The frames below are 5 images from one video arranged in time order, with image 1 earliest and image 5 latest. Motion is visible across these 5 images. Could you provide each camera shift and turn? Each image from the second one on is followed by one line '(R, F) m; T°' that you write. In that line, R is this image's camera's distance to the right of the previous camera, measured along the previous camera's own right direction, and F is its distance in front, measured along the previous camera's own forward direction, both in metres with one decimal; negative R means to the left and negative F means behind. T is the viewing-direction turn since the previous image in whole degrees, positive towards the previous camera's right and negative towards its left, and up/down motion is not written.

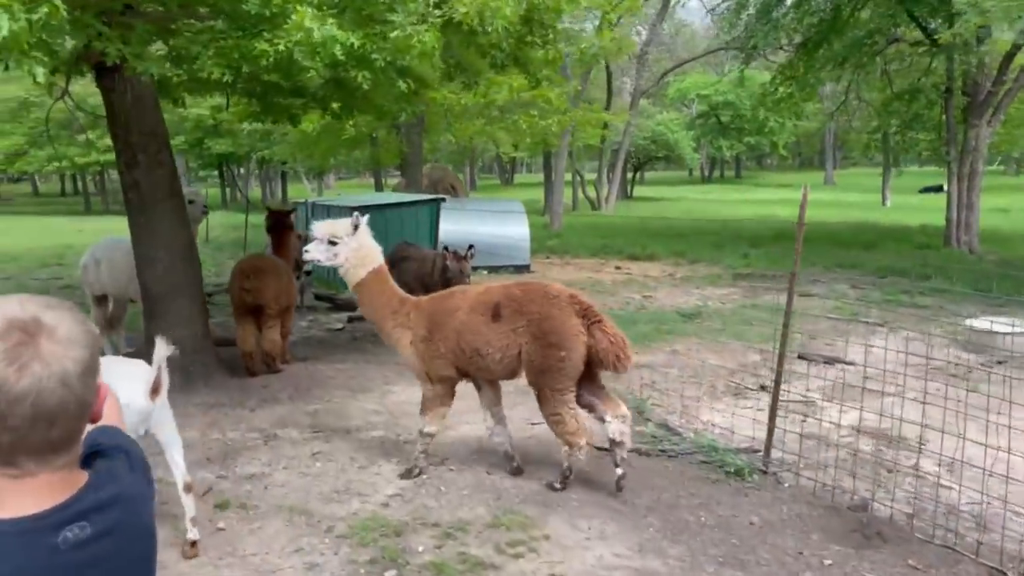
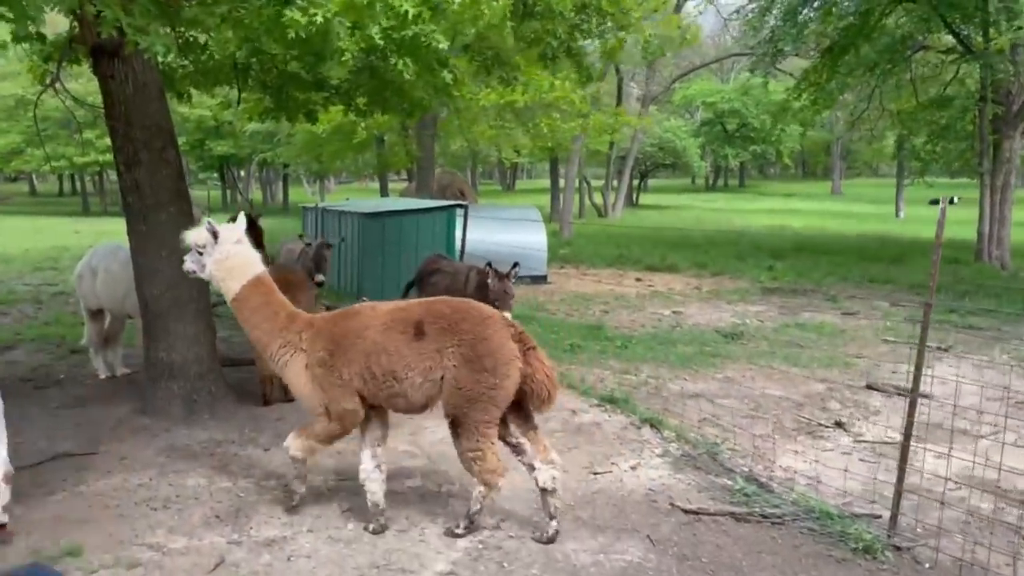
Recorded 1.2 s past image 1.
(-0.5, +1.0) m; 0°
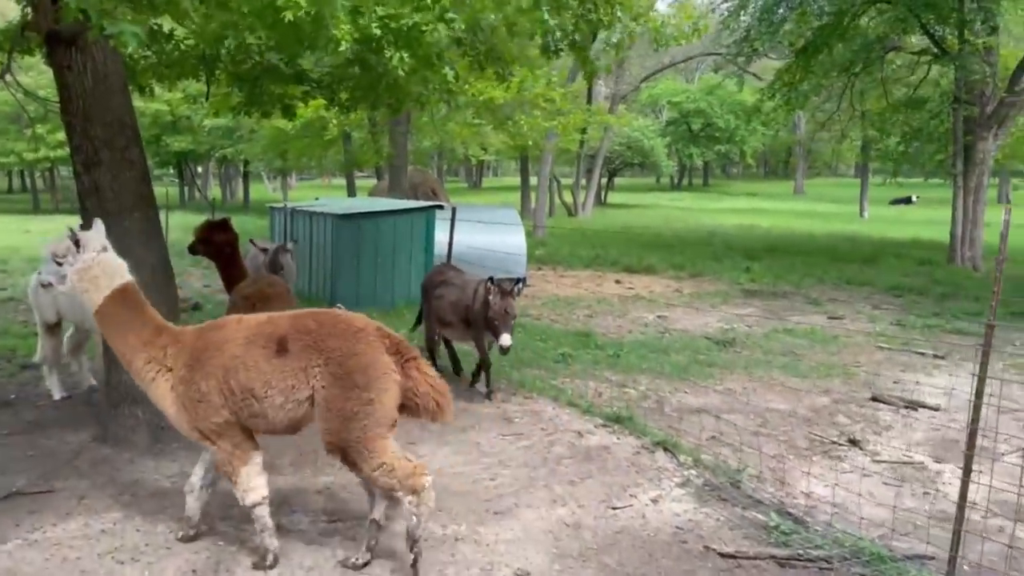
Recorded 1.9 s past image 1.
(-0.3, +0.6) m; +3°
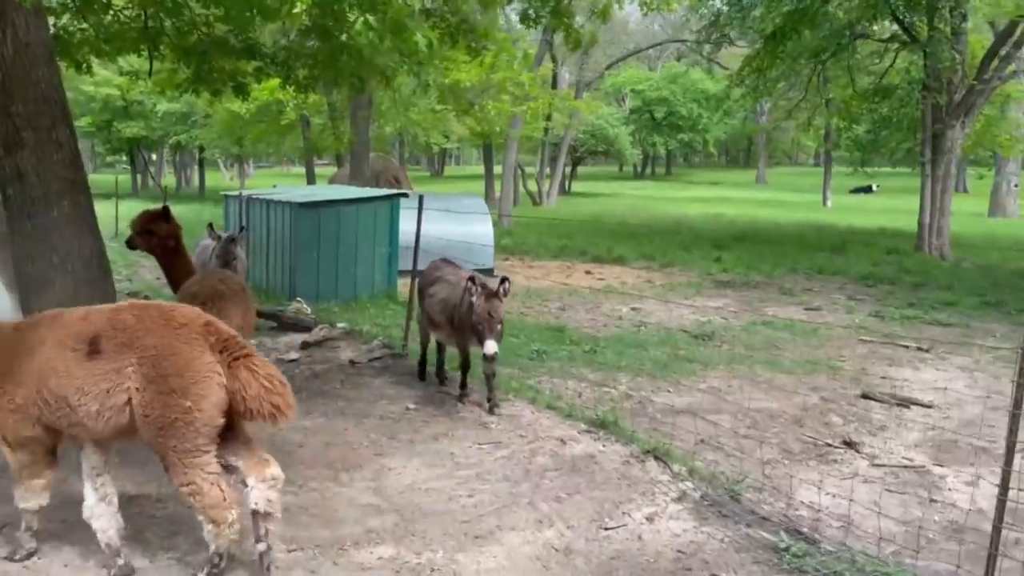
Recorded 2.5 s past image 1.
(-0.1, +0.6) m; +3°
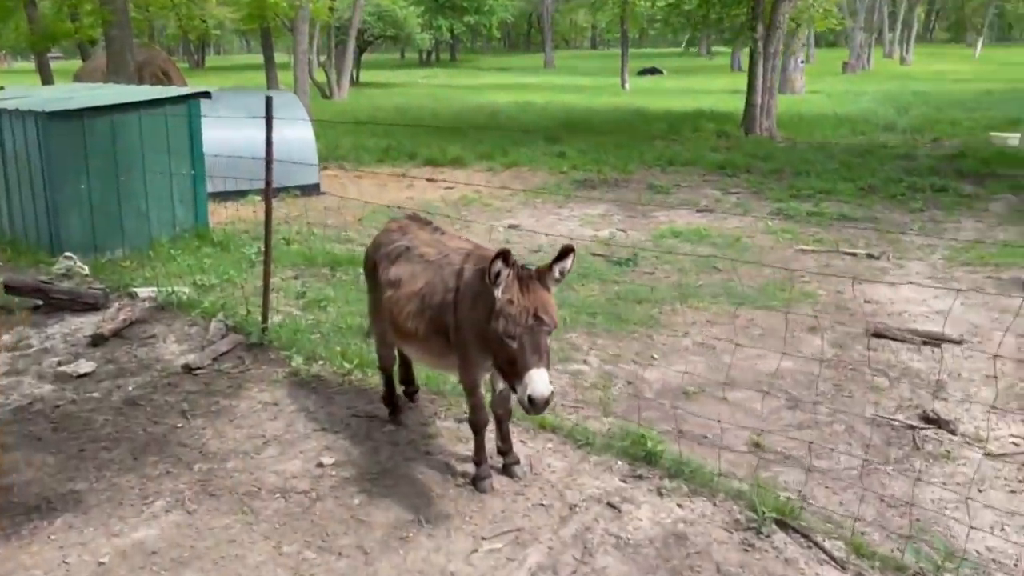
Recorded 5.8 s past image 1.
(-1.0, +2.9) m; +15°
